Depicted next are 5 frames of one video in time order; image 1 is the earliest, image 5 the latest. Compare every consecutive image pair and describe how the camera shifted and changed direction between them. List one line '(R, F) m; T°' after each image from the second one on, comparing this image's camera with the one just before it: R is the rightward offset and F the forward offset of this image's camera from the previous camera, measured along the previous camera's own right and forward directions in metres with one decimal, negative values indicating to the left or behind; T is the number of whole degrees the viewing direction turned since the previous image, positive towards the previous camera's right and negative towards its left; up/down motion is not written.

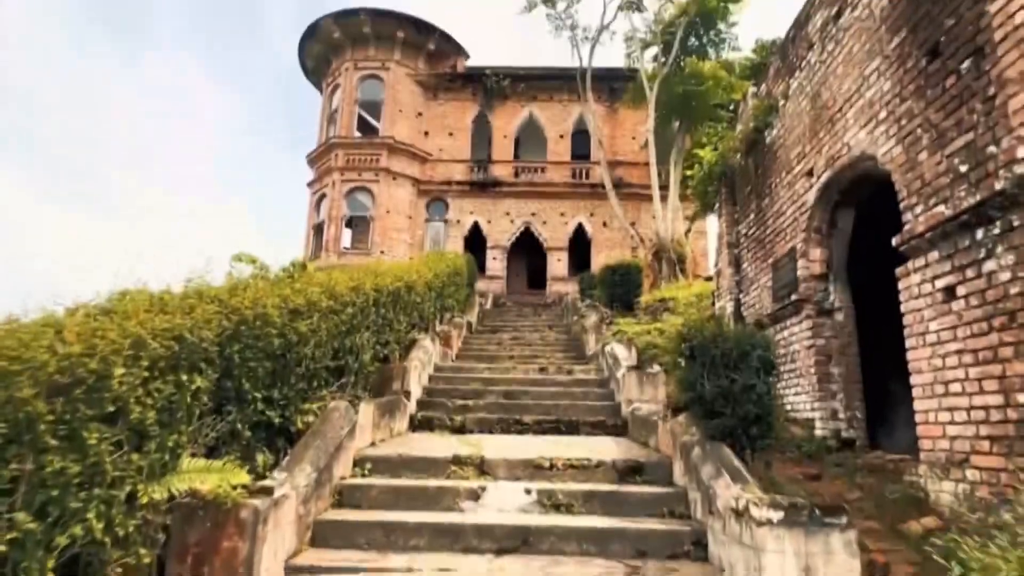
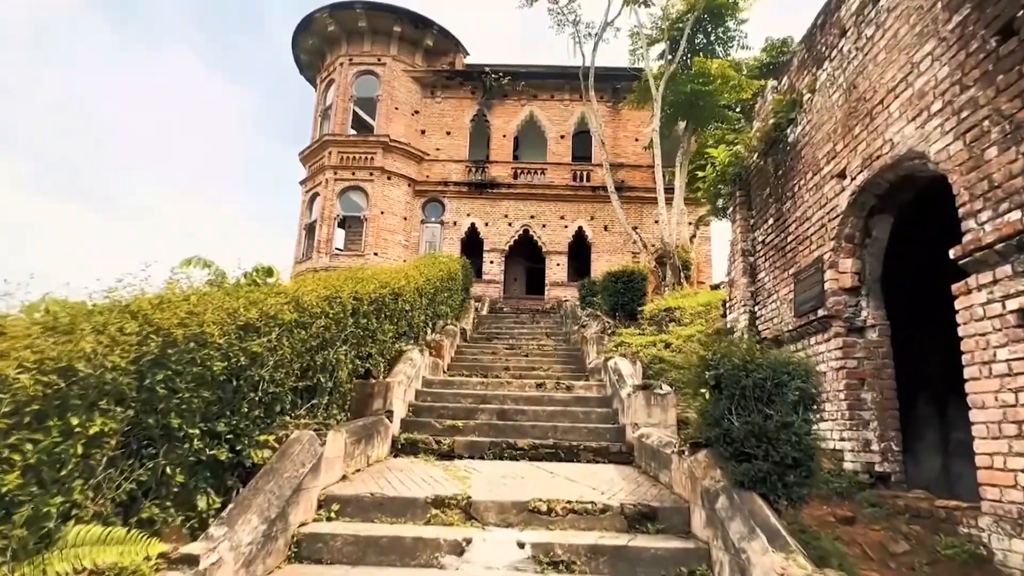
(0.0, +0.7) m; 0°
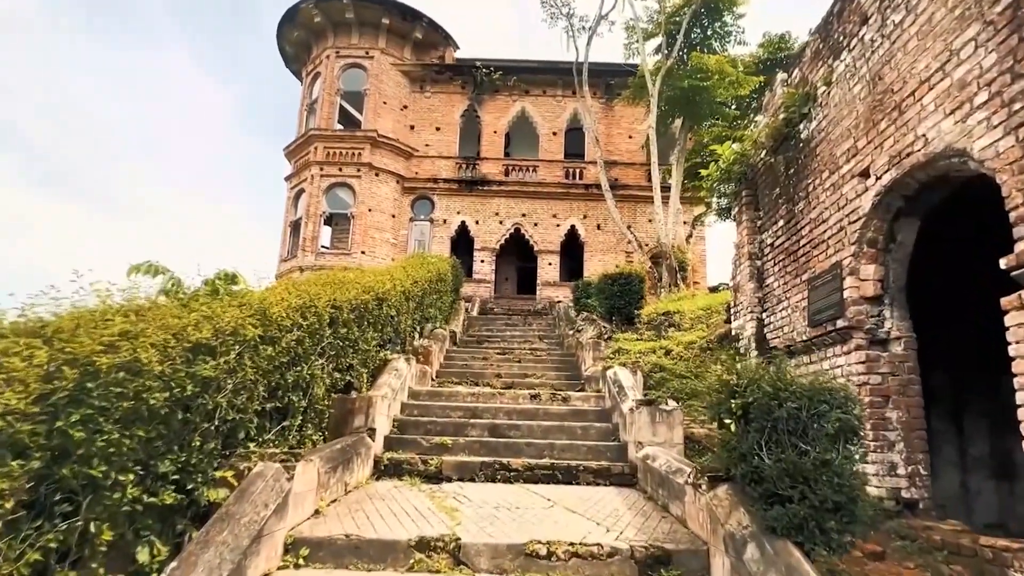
(0.0, +0.6) m; +1°
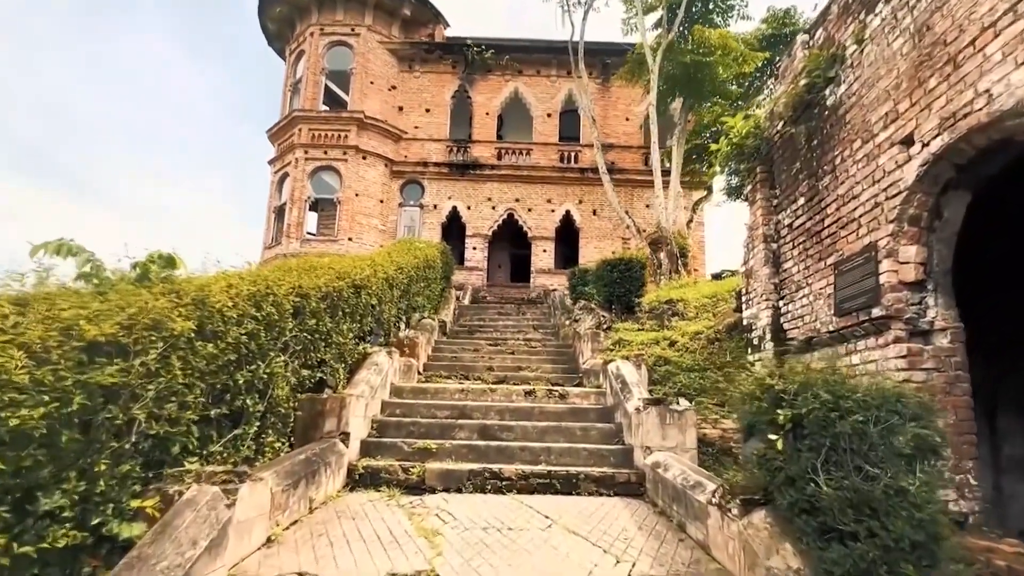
(0.0, +0.8) m; +1°
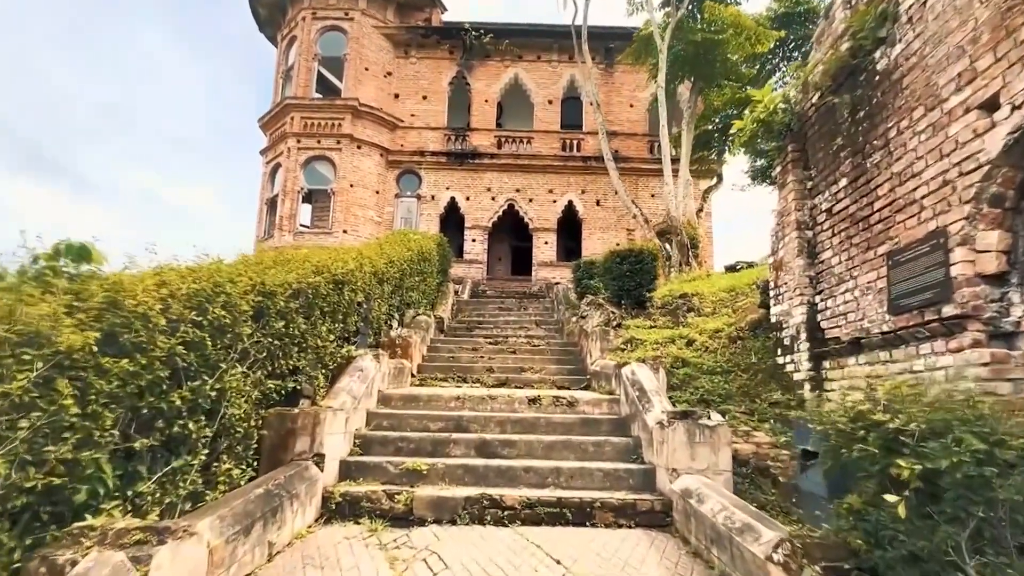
(0.0, +0.9) m; 0°
